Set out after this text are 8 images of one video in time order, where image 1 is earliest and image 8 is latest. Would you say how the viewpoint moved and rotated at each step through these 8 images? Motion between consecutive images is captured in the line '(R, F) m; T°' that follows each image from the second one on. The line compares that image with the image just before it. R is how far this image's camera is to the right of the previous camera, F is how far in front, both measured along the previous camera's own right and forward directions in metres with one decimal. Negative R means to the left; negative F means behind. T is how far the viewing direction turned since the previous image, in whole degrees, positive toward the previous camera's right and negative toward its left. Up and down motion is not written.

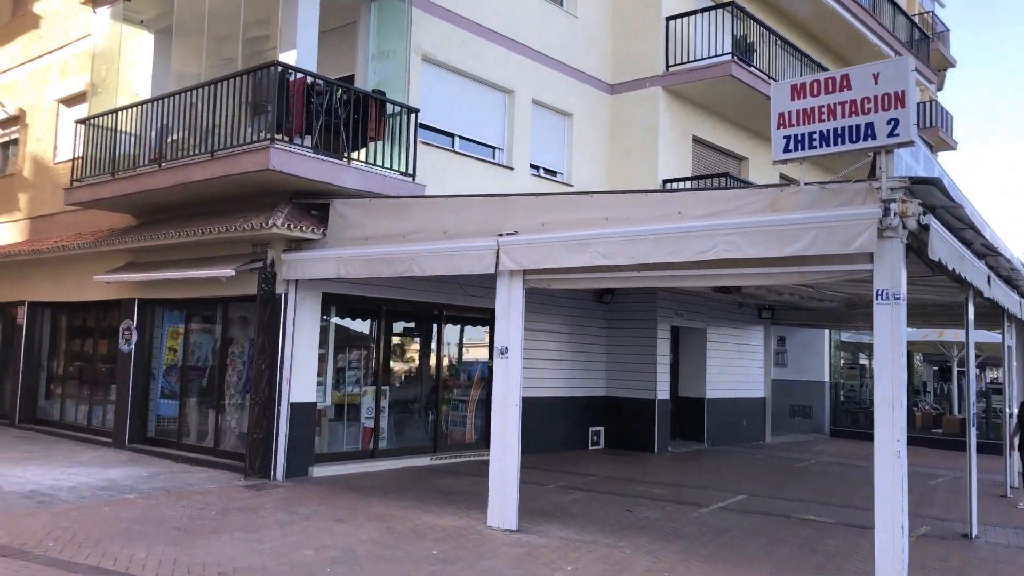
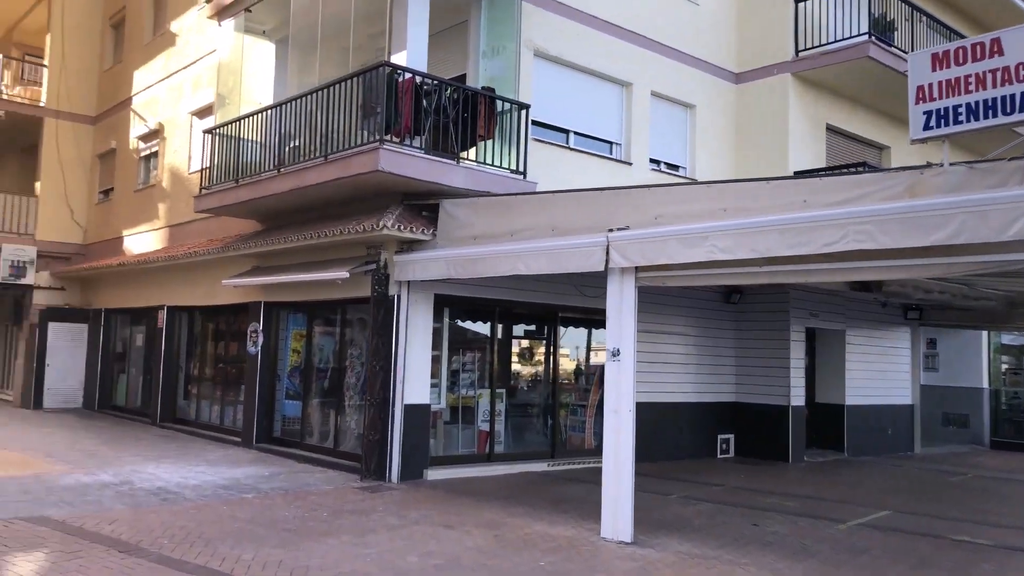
(+0.2, +0.4) m; -9°
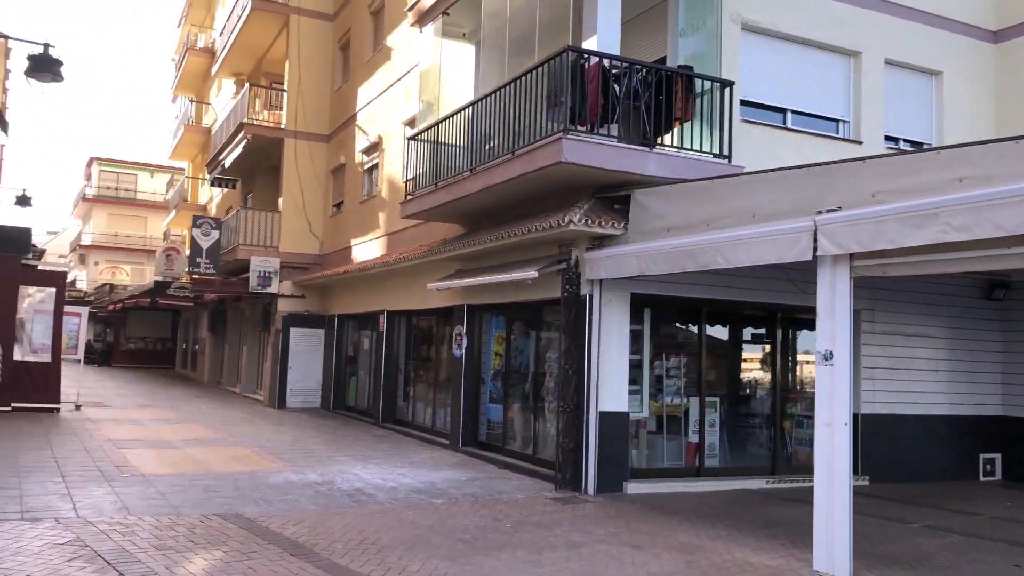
(+0.4, +0.7) m; -16°
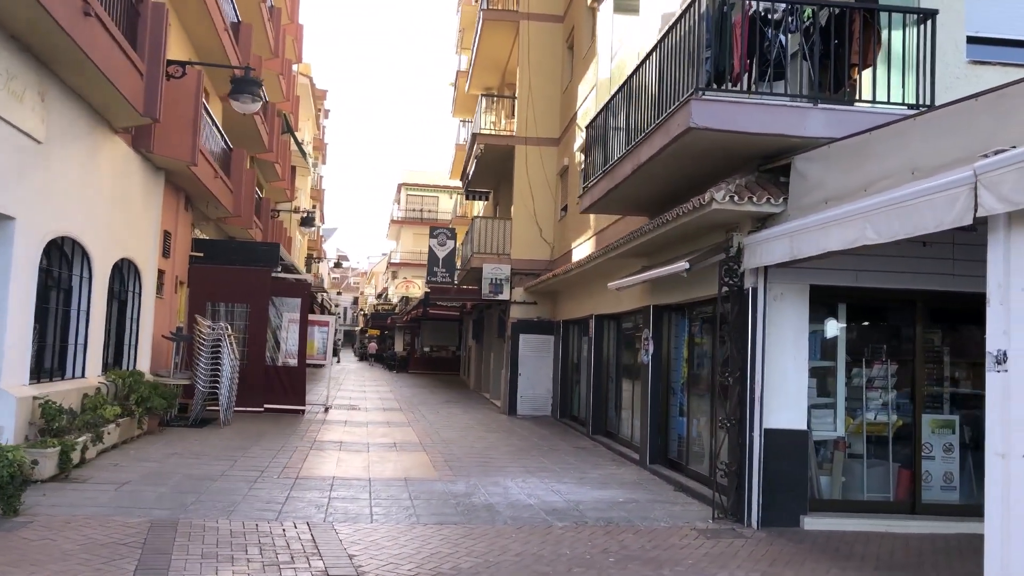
(+1.5, +1.3) m; -20°
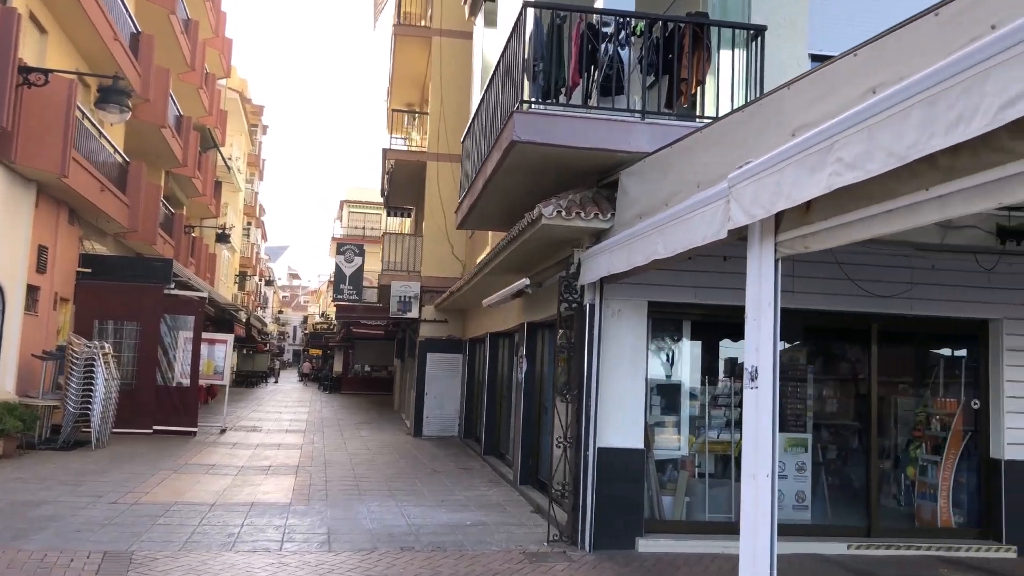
(+1.1, +0.2) m; +3°
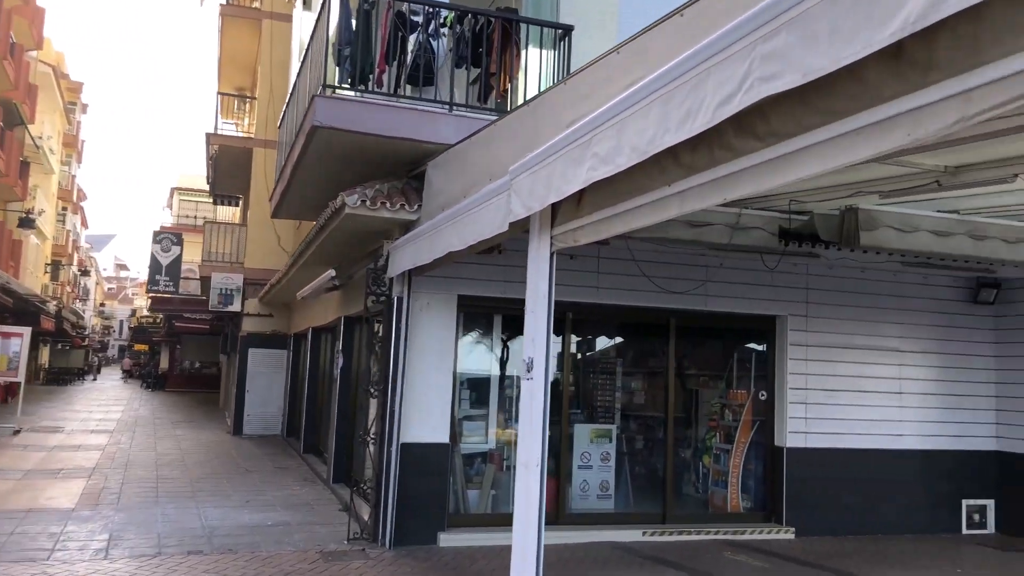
(+0.4, +0.1) m; +10°
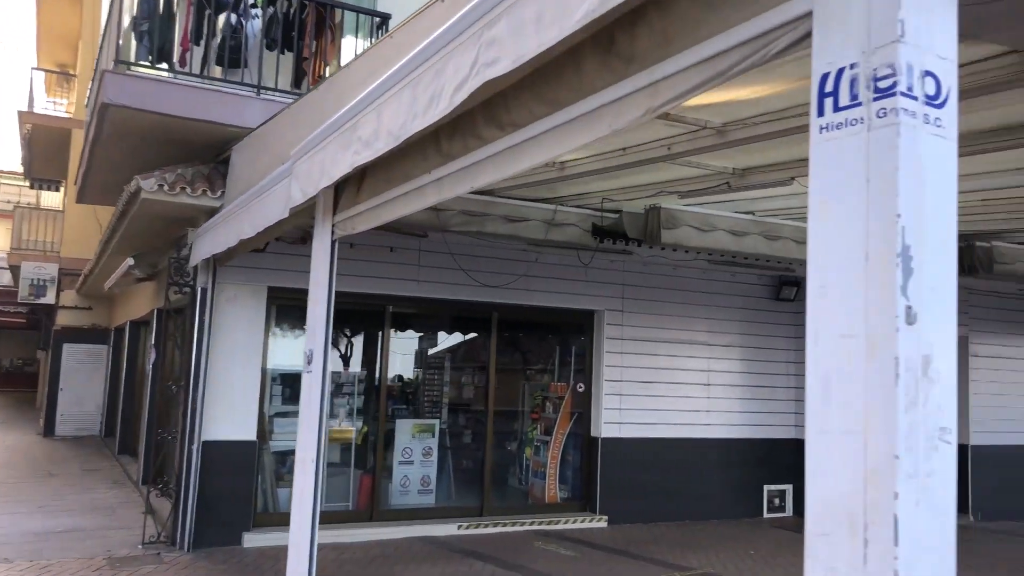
(+0.4, 0.0) m; +9°
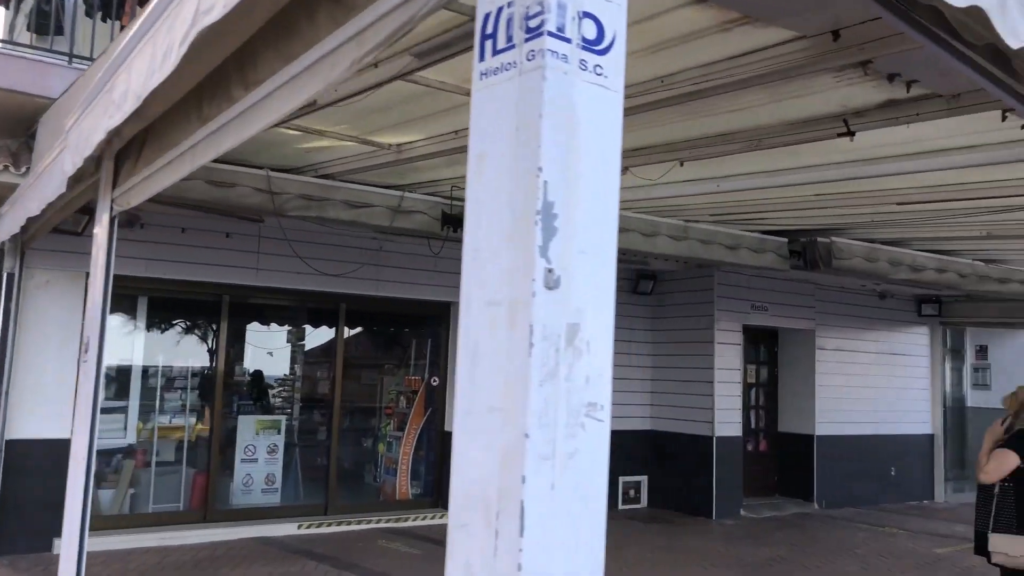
(+0.5, +0.2) m; +7°
